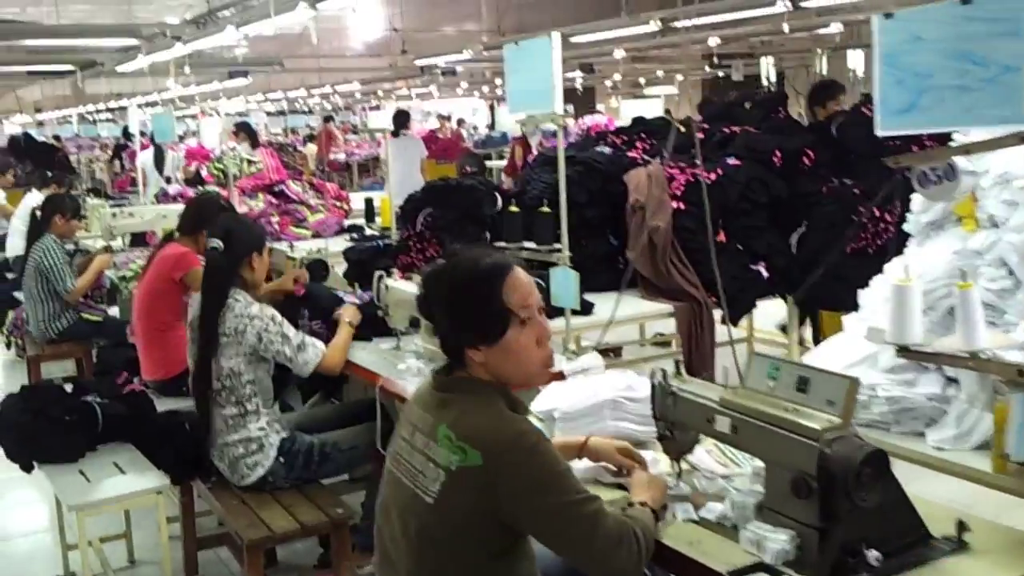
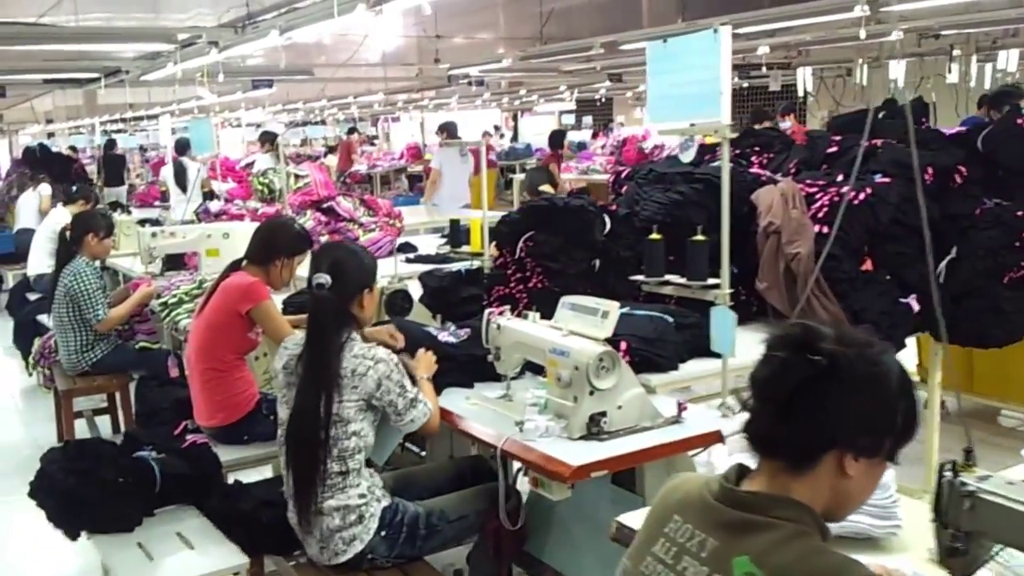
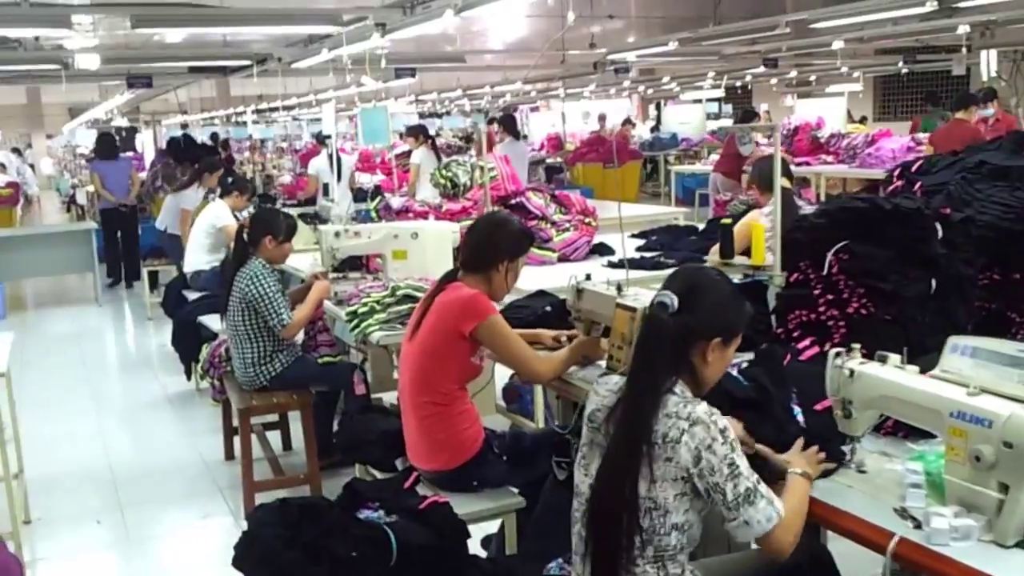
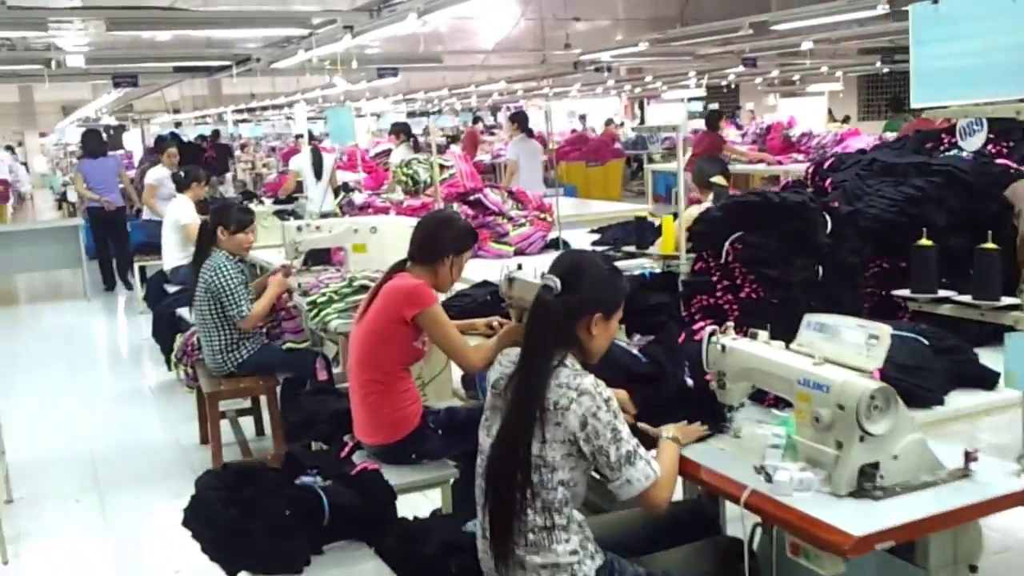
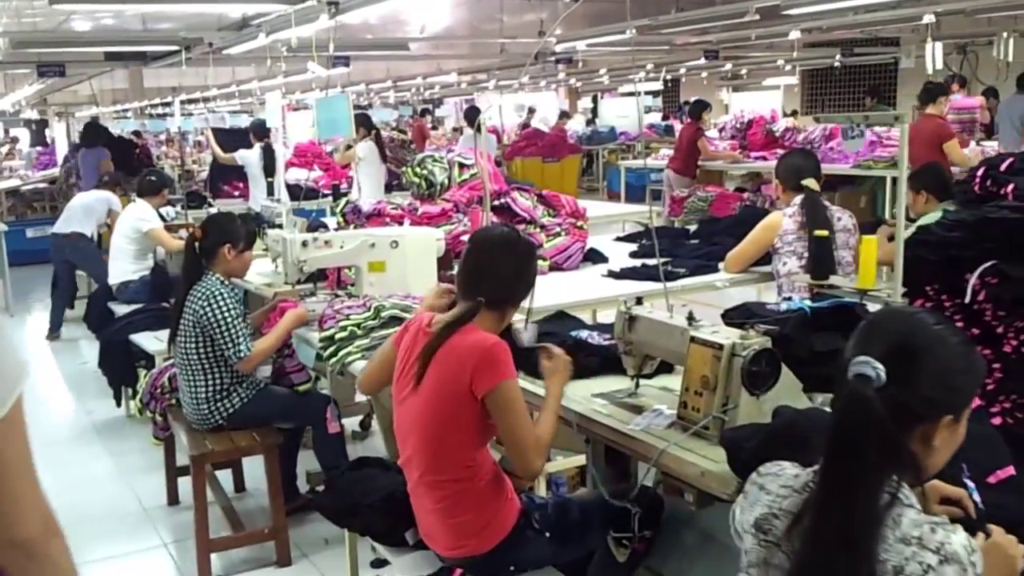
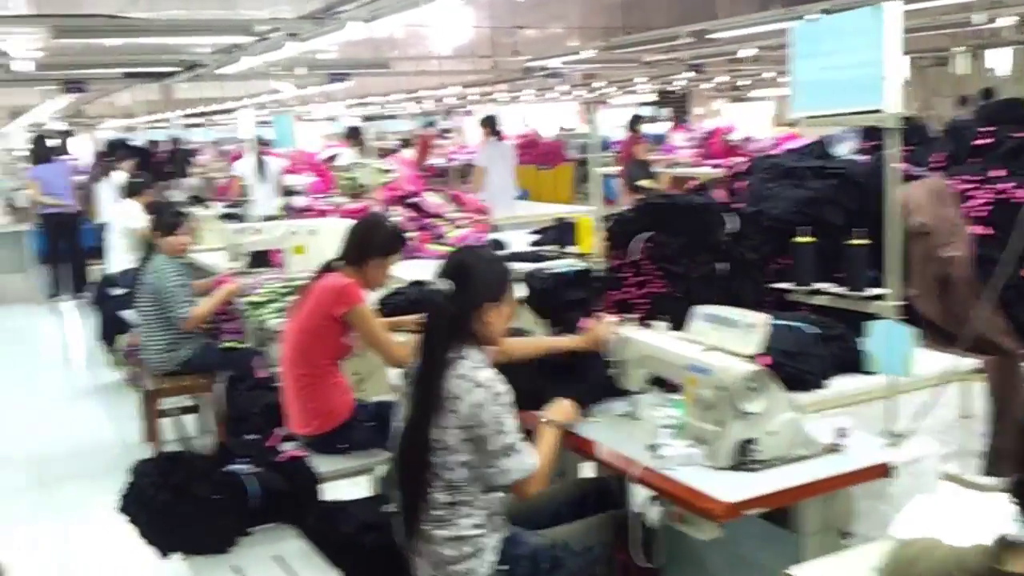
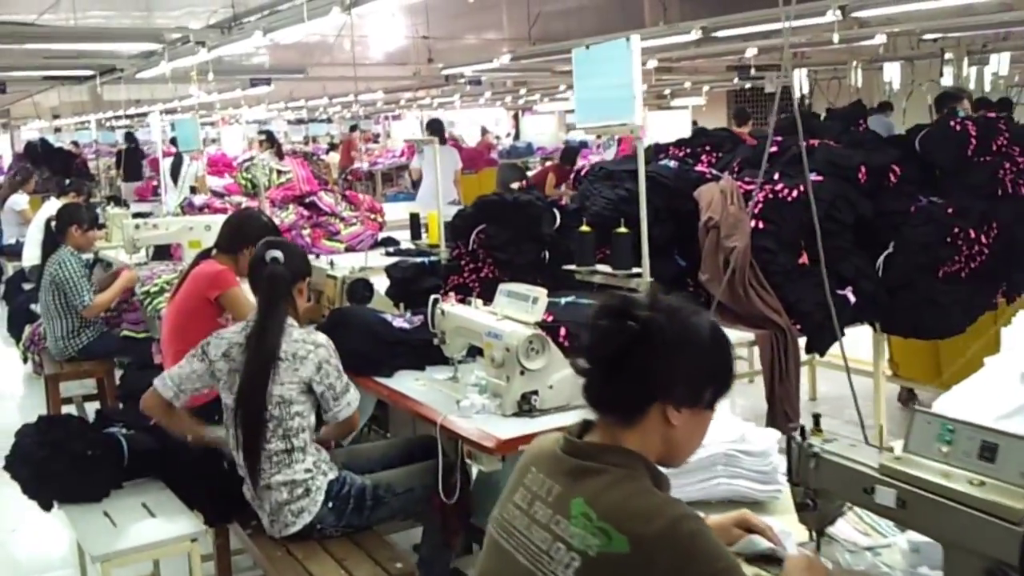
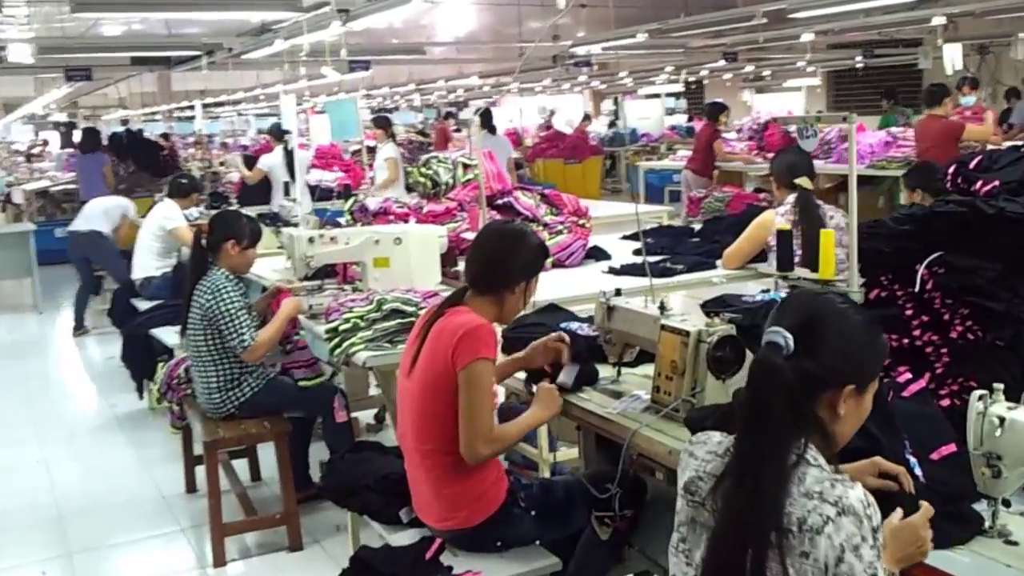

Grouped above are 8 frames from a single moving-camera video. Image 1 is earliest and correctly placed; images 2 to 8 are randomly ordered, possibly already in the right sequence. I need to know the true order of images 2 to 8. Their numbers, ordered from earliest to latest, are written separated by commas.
7, 2, 6, 4, 3, 8, 5
